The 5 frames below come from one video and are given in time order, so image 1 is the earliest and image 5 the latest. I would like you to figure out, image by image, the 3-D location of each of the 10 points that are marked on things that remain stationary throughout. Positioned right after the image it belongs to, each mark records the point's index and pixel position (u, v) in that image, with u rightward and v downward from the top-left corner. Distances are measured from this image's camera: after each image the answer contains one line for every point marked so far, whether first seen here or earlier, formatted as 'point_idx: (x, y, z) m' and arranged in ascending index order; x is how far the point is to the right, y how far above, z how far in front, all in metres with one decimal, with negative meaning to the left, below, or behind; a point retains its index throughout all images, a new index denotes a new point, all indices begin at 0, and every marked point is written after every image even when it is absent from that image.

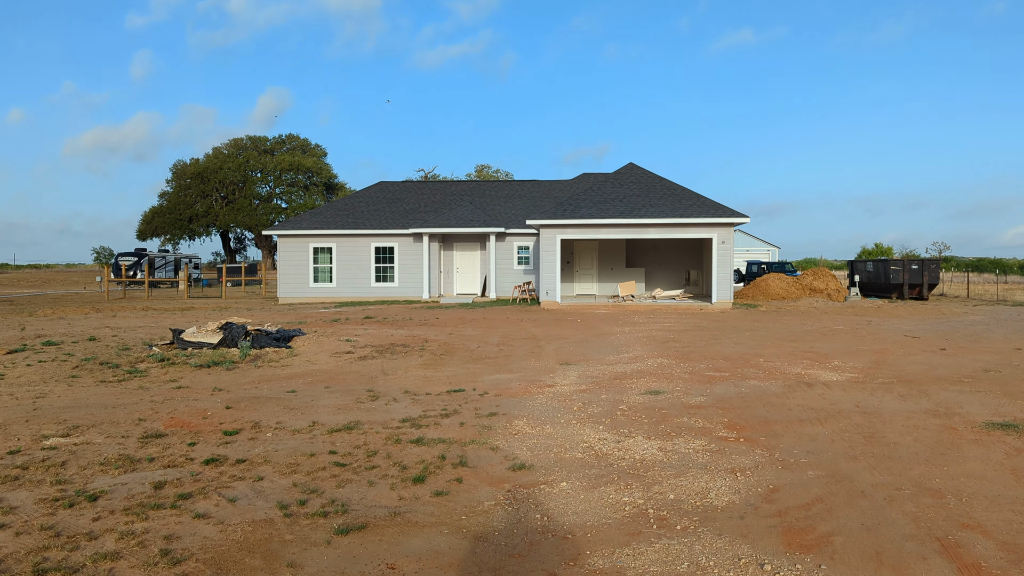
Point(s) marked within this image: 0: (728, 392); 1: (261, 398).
0: (+2.3, -1.1, +8.4) m
1: (-2.7, -1.2, +8.5) m
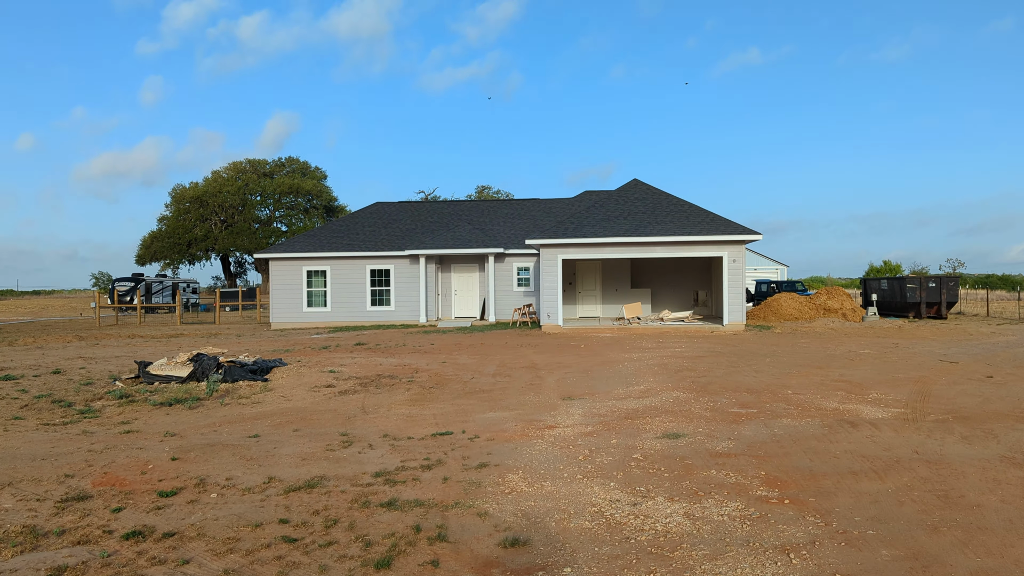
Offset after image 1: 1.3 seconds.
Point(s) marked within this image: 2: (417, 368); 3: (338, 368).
0: (+2.3, -1.3, +7.2) m
1: (-2.7, -1.5, +7.3) m
2: (-1.6, -1.3, +13.3) m
3: (-2.9, -1.3, +13.2) m
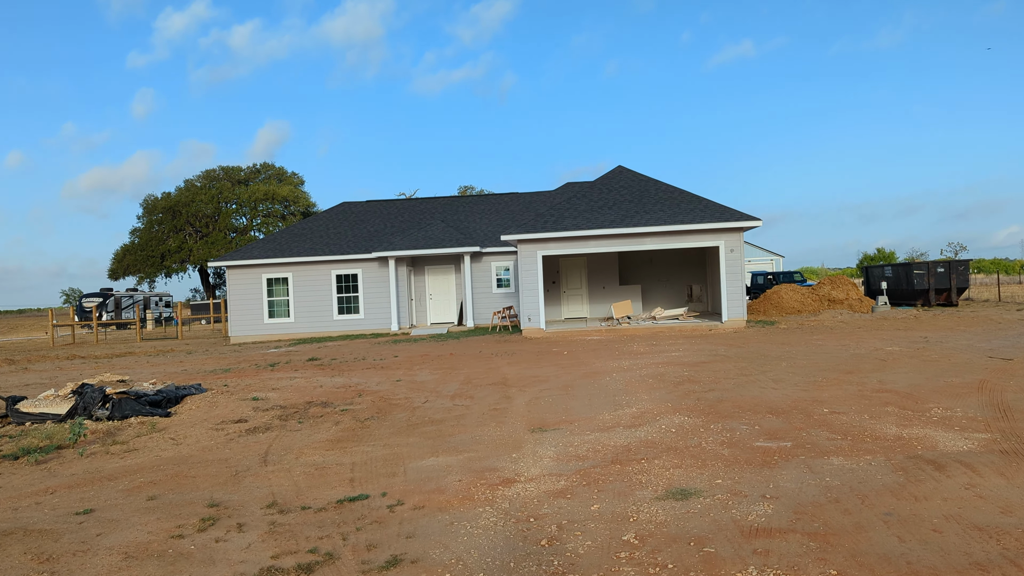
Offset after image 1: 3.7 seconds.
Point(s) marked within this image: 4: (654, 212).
0: (+1.9, -1.3, +5.0) m
1: (-3.1, -1.6, +5.0) m
2: (-2.1, -1.4, +11.0) m
3: (-3.4, -1.5, +10.9) m
4: (+3.6, +1.9, +19.7) m
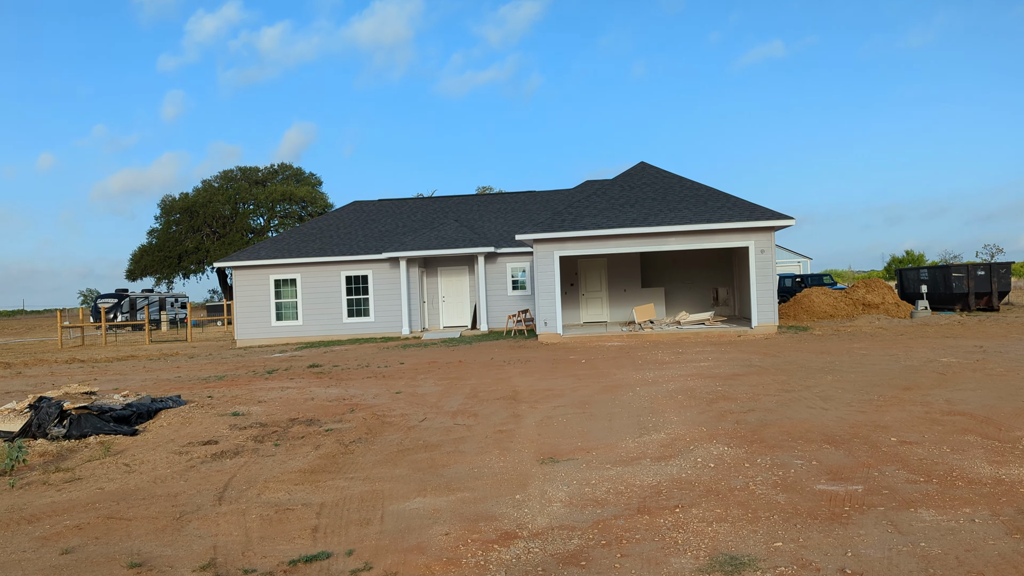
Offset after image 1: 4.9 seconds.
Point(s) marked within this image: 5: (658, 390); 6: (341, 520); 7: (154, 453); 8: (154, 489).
0: (+1.8, -1.3, +3.8) m
1: (-3.2, -1.6, +3.9) m
2: (-1.9, -1.4, +9.9) m
3: (-3.2, -1.5, +9.8) m
4: (+3.9, +1.8, +18.5) m
5: (+1.7, -1.2, +9.4) m
6: (-1.1, -1.5, +5.0) m
7: (-3.3, -1.5, +7.3) m
8: (-2.7, -1.5, +6.0) m
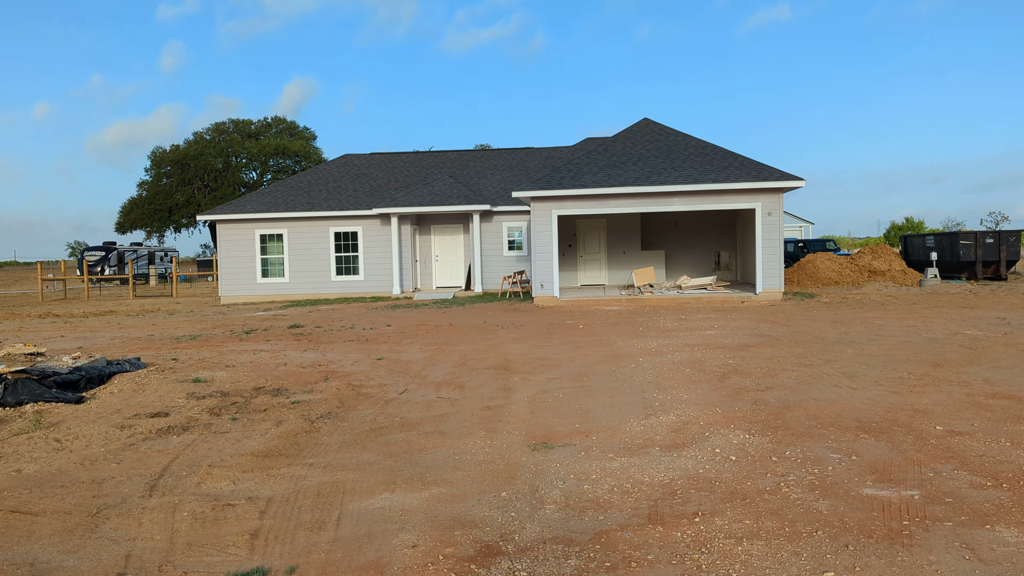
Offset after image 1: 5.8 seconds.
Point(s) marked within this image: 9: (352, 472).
0: (+1.8, -1.2, +2.9) m
1: (-3.2, -1.3, +3.1) m
2: (-2.0, -0.9, +9.0) m
3: (-3.4, -1.0, +8.9) m
4: (+3.8, +2.7, +17.5) m
5: (+1.6, -0.8, +8.5) m
6: (-1.2, -1.2, +4.1) m
7: (-3.4, -1.1, +6.4) m
8: (-2.8, -1.2, +5.1) m
9: (-1.0, -1.1, +4.9) m
